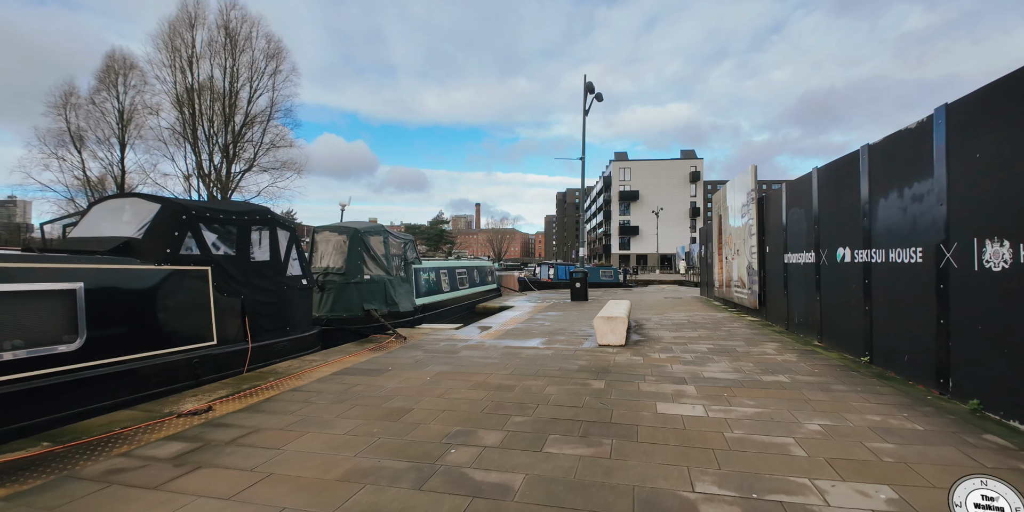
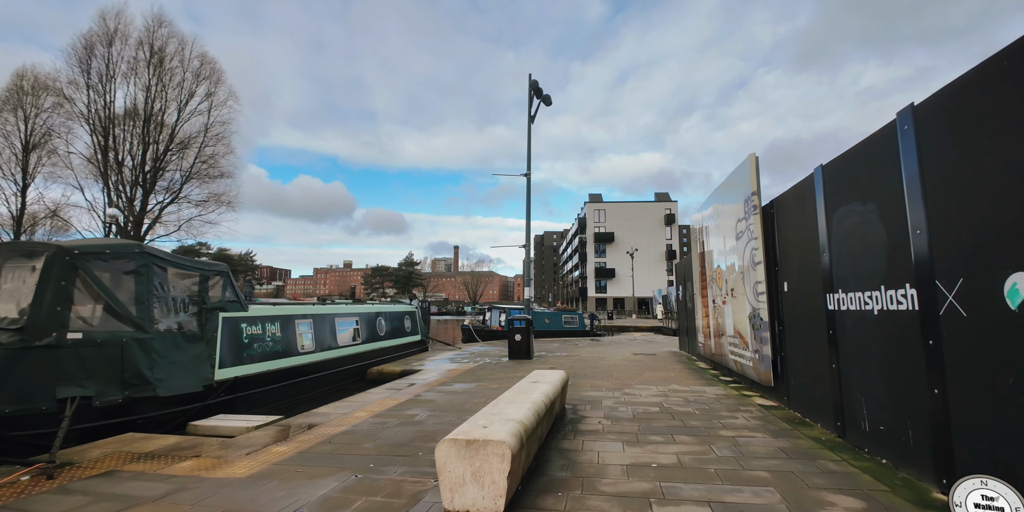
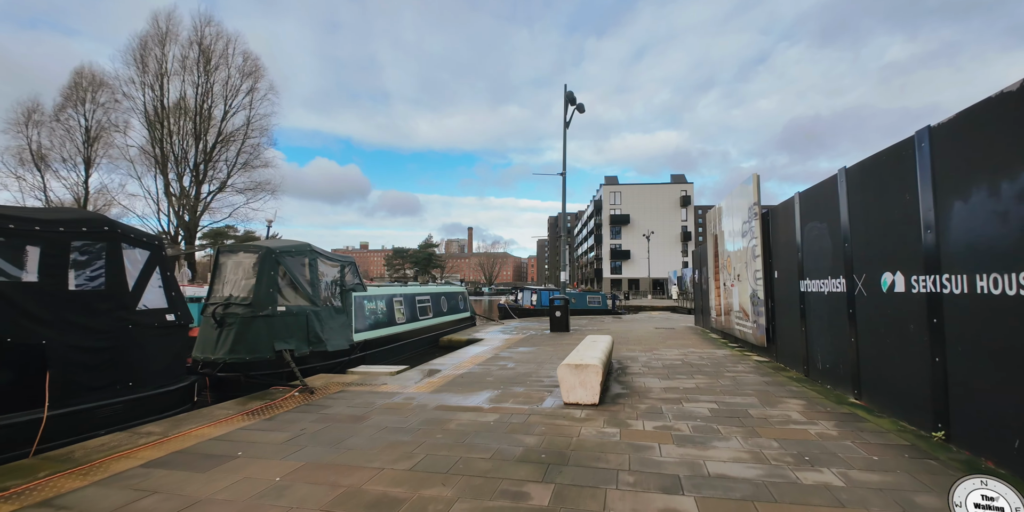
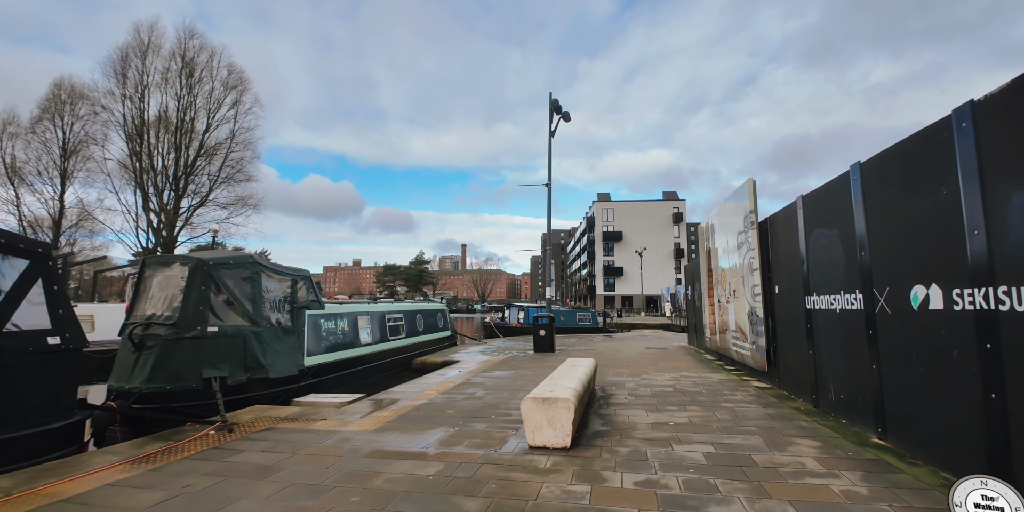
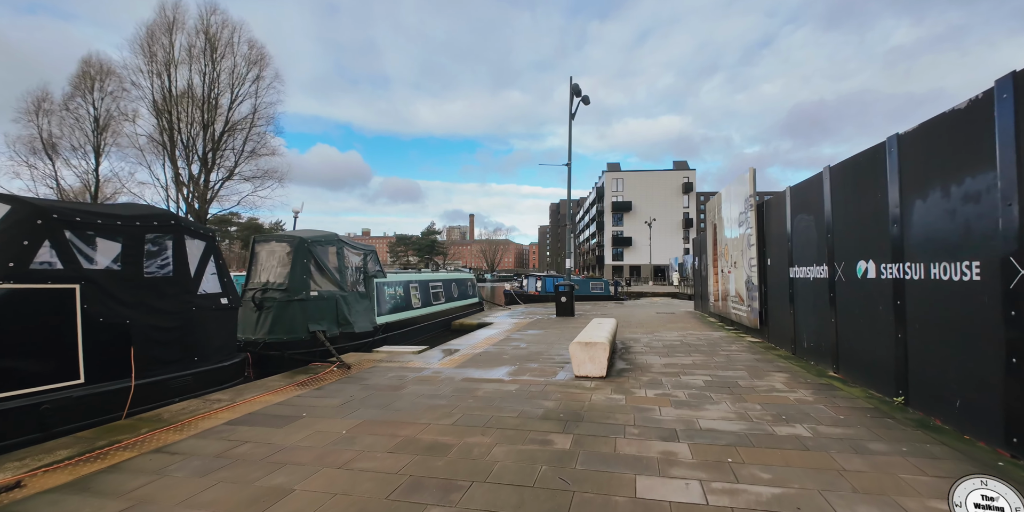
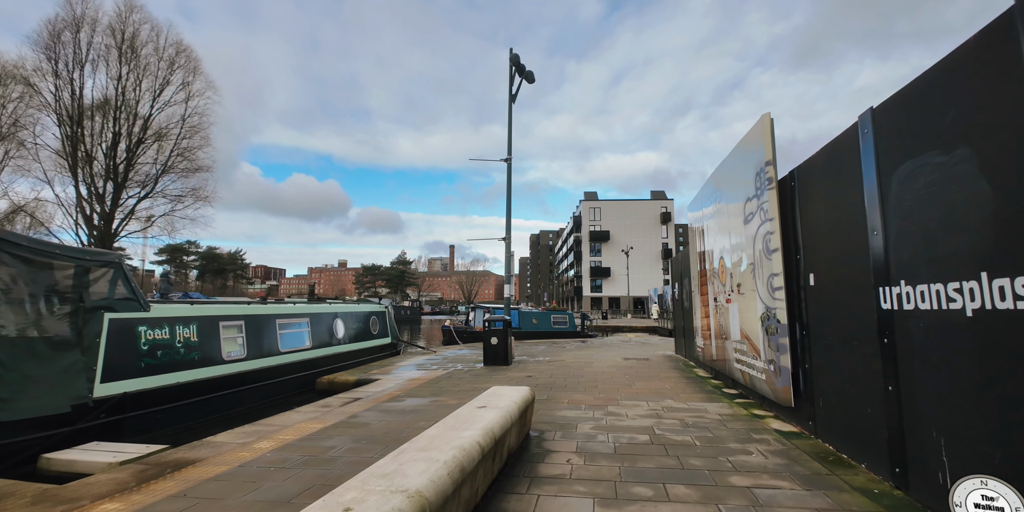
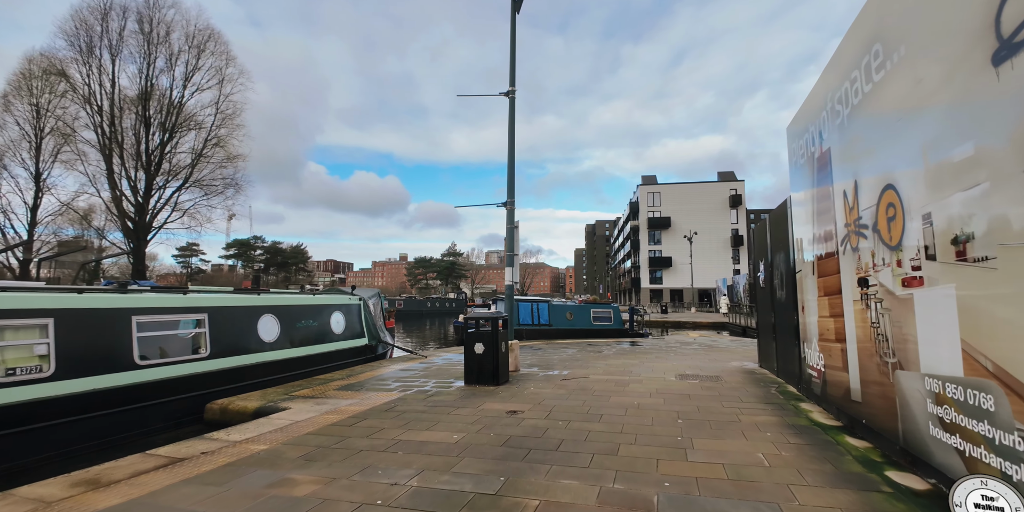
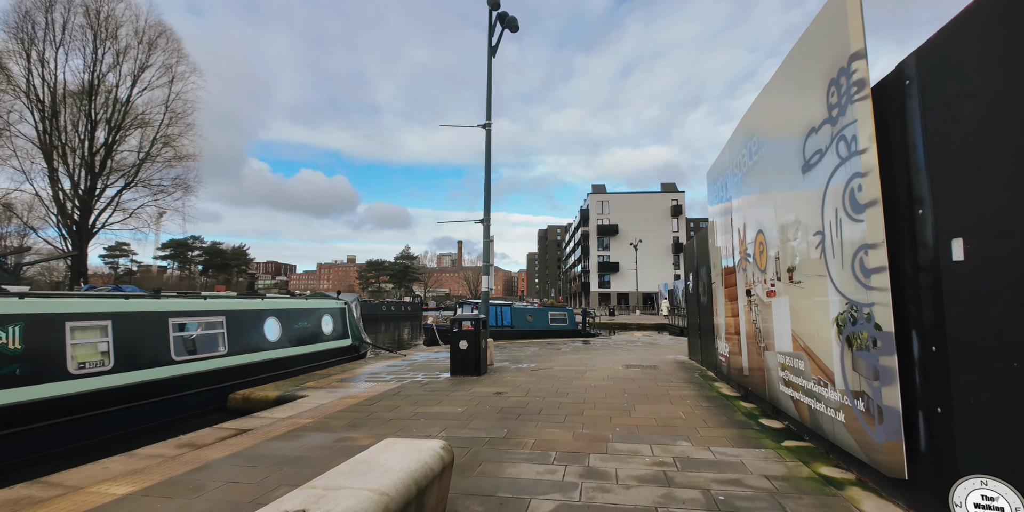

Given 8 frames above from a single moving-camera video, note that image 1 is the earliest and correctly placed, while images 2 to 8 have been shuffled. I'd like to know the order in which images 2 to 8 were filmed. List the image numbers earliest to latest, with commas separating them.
5, 3, 4, 2, 6, 8, 7
